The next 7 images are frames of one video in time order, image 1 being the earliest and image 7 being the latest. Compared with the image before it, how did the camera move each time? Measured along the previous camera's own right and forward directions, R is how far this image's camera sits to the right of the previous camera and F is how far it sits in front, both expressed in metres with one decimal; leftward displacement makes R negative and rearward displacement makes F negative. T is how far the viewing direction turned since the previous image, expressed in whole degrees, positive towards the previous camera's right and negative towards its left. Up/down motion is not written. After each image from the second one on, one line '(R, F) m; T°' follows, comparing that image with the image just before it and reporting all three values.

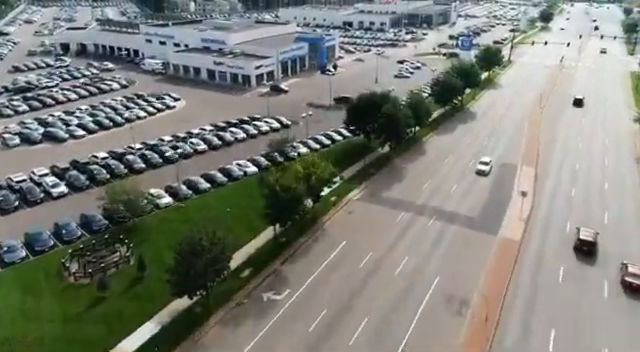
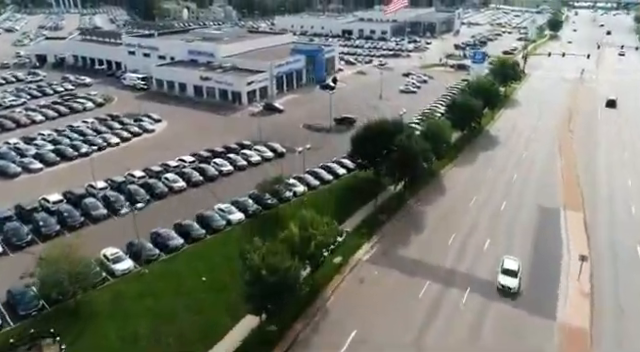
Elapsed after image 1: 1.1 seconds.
(-0.1, +6.8) m; 0°
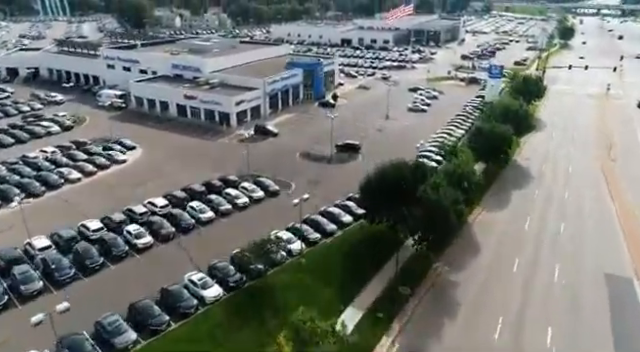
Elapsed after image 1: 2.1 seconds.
(-0.2, +7.1) m; 0°
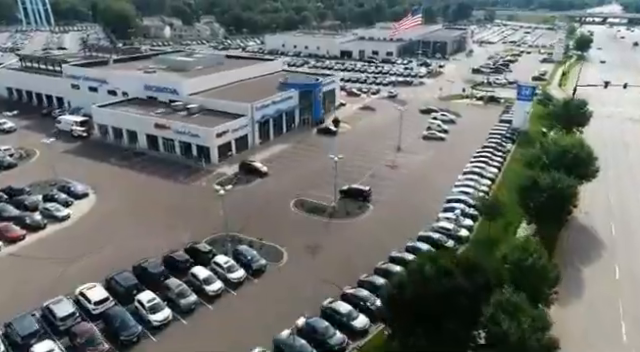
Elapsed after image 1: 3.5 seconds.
(-0.2, +9.4) m; 0°
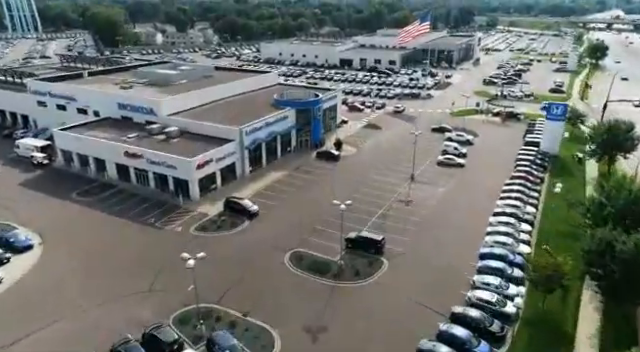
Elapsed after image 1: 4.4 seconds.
(-0.2, +7.0) m; 0°
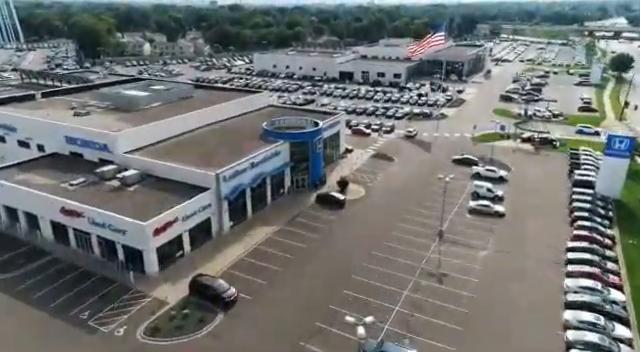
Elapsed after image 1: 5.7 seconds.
(-0.3, +9.5) m; 0°
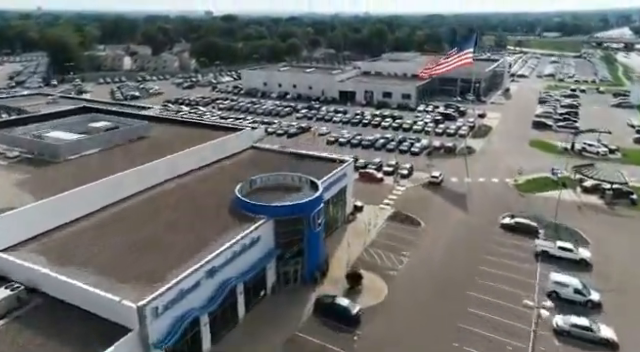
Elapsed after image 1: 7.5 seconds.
(-0.2, +13.2) m; 0°
